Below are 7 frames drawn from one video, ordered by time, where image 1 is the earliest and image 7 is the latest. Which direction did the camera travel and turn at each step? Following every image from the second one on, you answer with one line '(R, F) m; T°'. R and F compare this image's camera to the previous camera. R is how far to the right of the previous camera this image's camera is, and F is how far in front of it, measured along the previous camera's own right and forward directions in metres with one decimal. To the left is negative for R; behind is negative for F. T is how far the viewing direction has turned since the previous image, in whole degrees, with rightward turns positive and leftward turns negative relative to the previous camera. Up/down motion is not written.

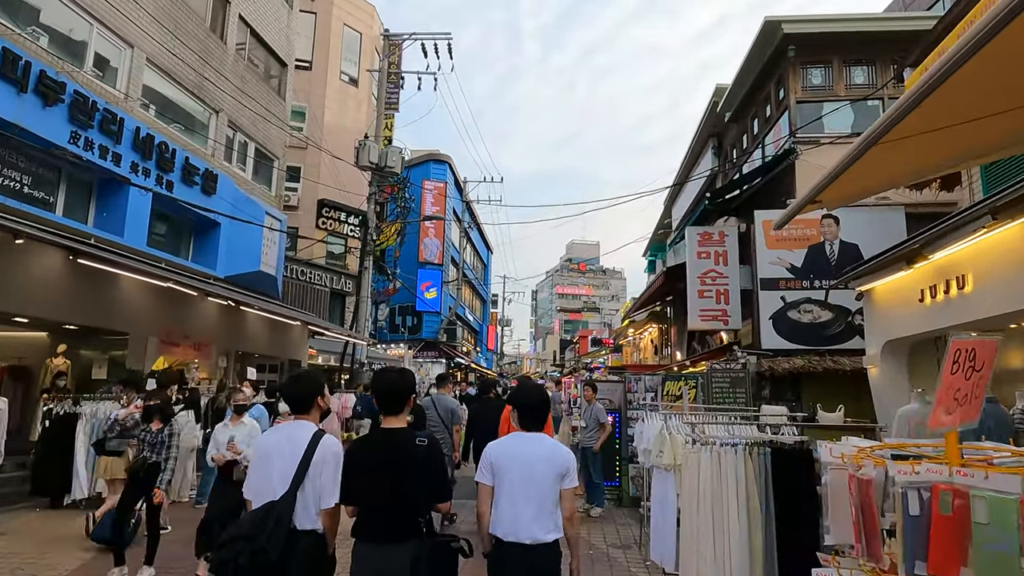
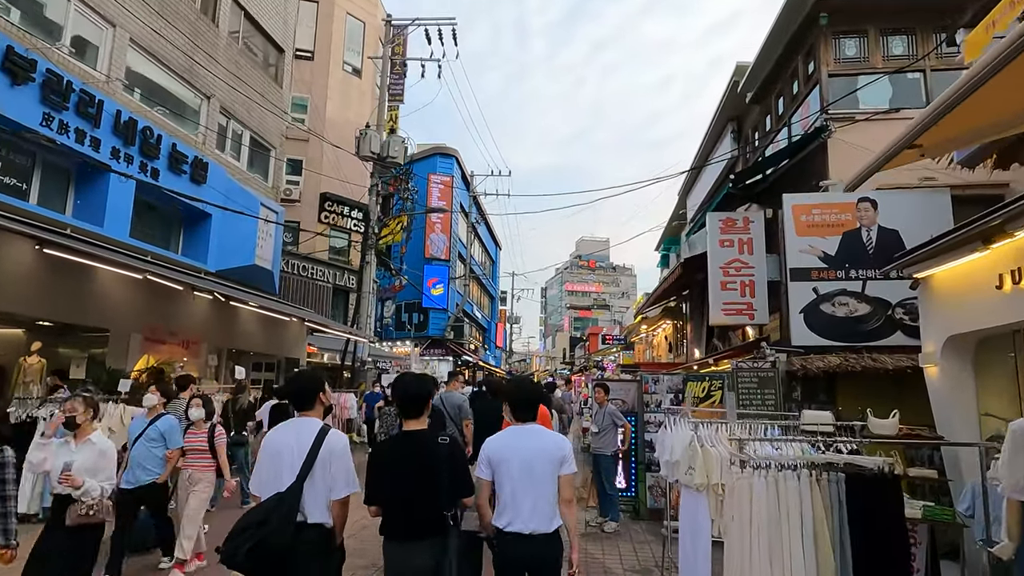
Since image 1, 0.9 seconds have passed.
(+0.1, +0.8) m; -1°
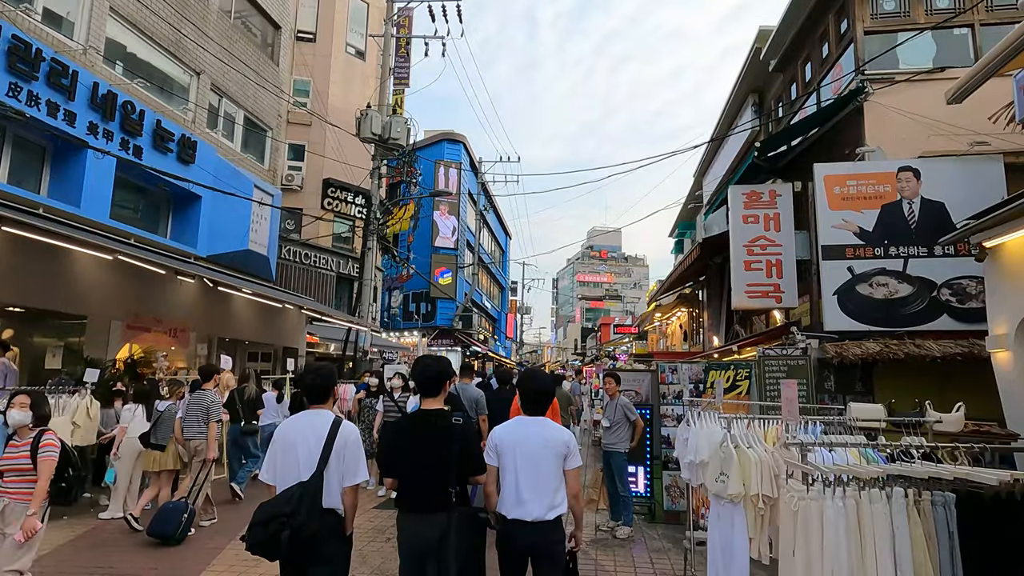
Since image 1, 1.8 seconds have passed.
(+0.1, +0.8) m; -1°
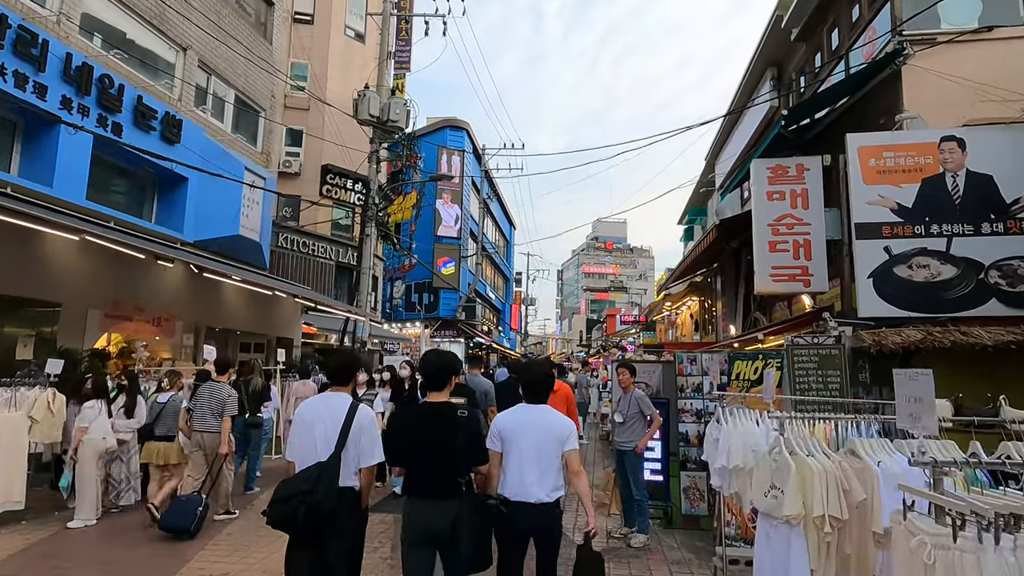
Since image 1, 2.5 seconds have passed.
(0.0, +0.7) m; 0°
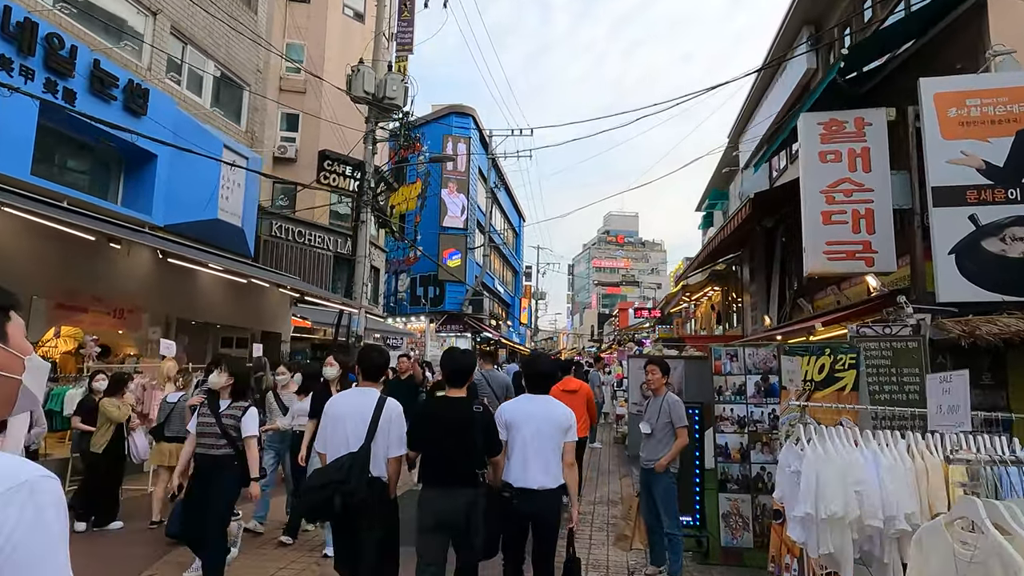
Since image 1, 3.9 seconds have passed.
(+0.1, +1.3) m; -1°
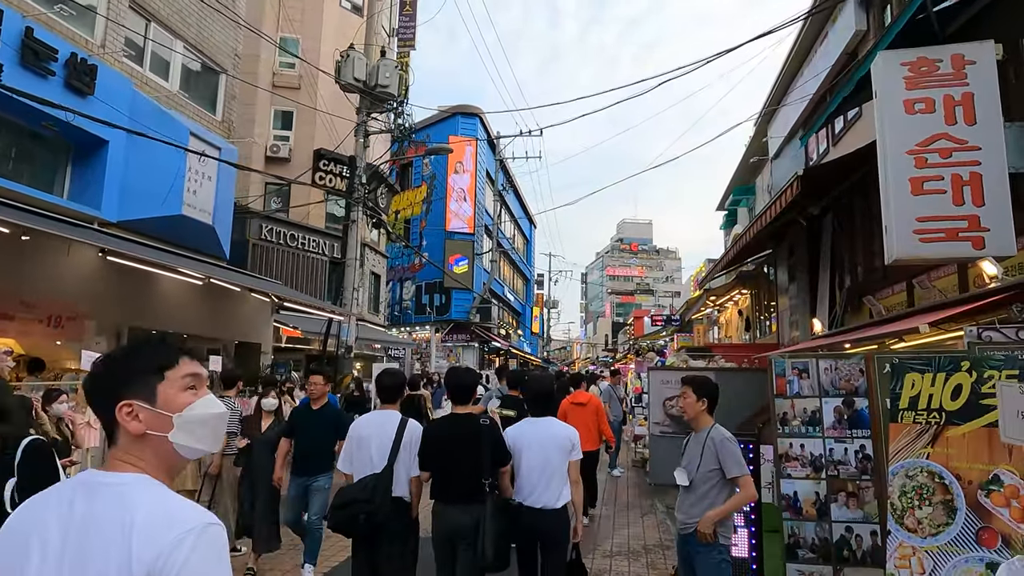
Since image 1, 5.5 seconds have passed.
(+0.2, +1.5) m; -1°
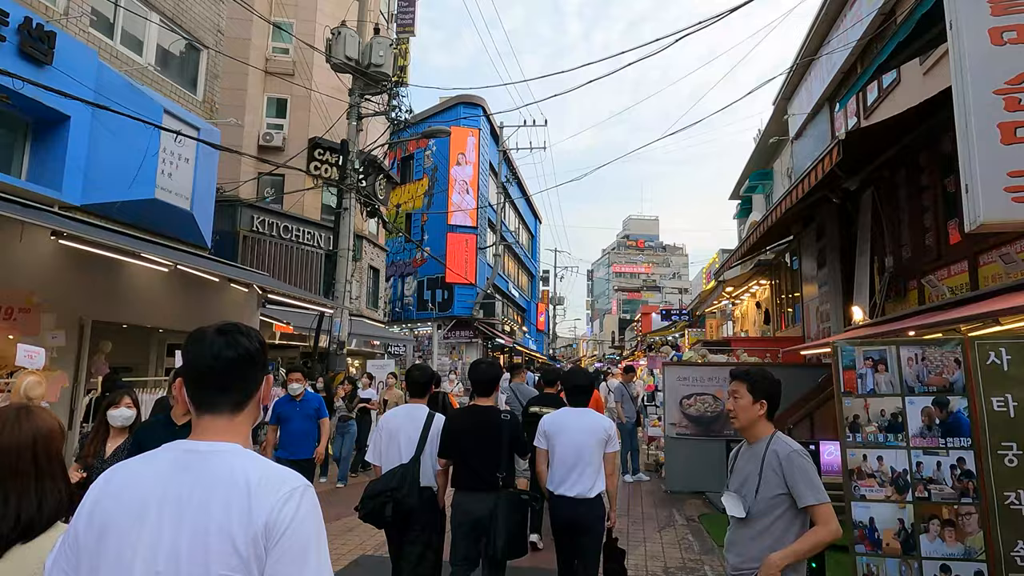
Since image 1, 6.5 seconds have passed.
(+0.1, +0.9) m; 0°
